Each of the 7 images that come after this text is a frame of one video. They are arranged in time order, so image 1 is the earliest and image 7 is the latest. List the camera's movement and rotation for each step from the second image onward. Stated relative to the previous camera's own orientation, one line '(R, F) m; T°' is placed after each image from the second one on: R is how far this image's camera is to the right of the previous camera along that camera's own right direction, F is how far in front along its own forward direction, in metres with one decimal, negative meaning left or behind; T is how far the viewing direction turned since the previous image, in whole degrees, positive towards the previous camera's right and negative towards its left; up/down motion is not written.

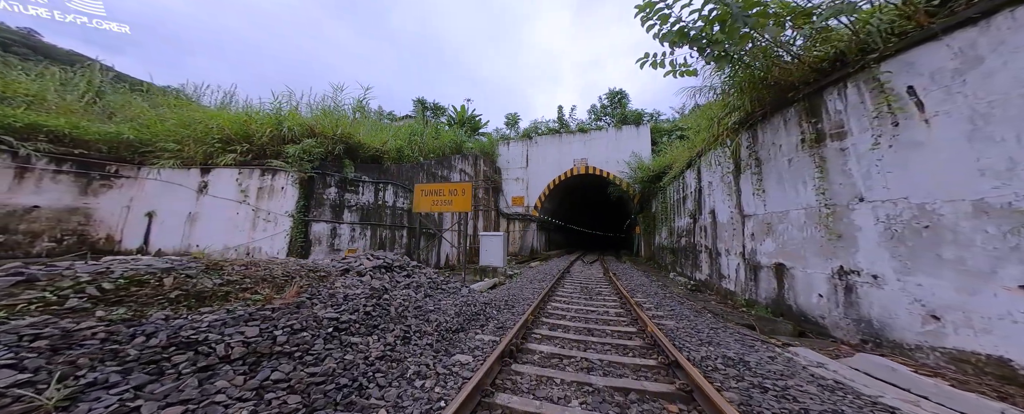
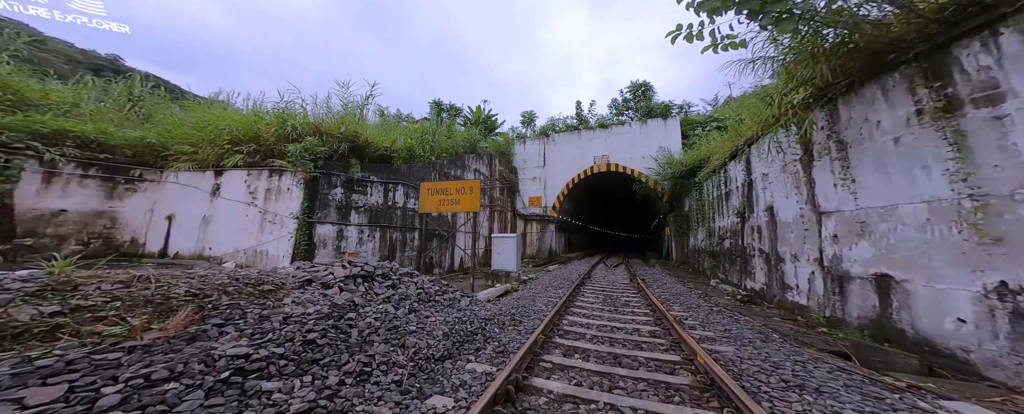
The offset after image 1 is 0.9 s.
(+0.2, +0.5) m; -4°
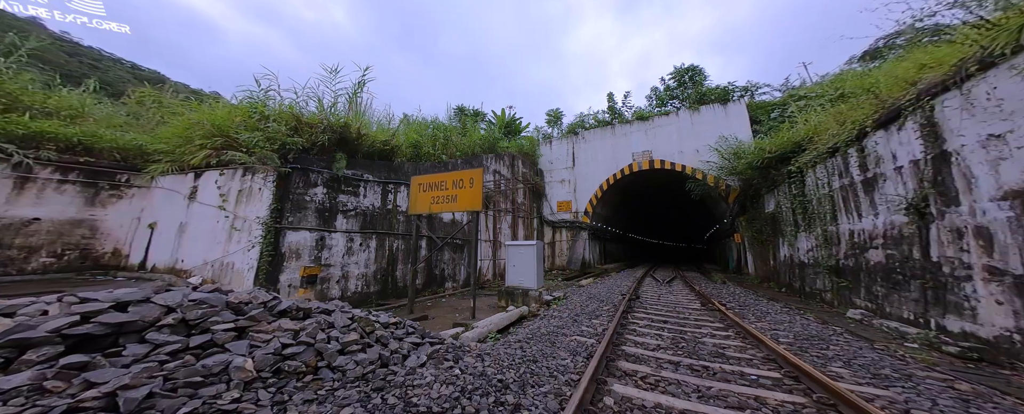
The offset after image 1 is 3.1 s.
(+0.3, +1.6) m; -7°
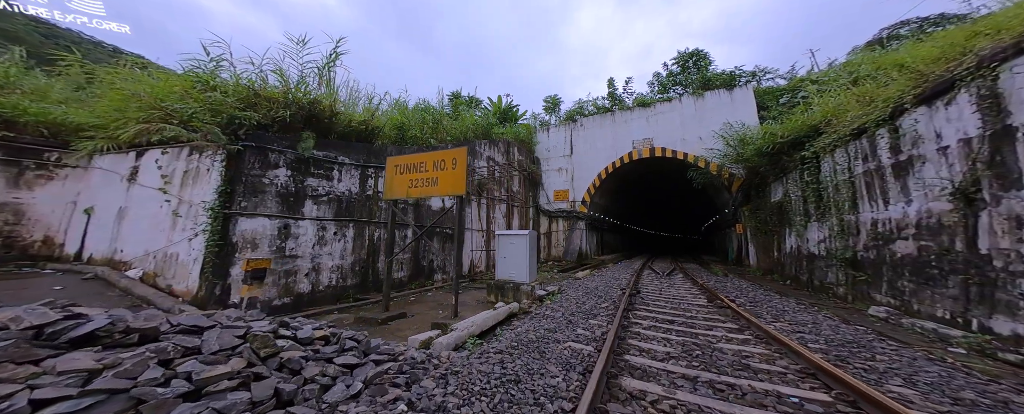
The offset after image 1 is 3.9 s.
(+0.1, +0.5) m; 0°
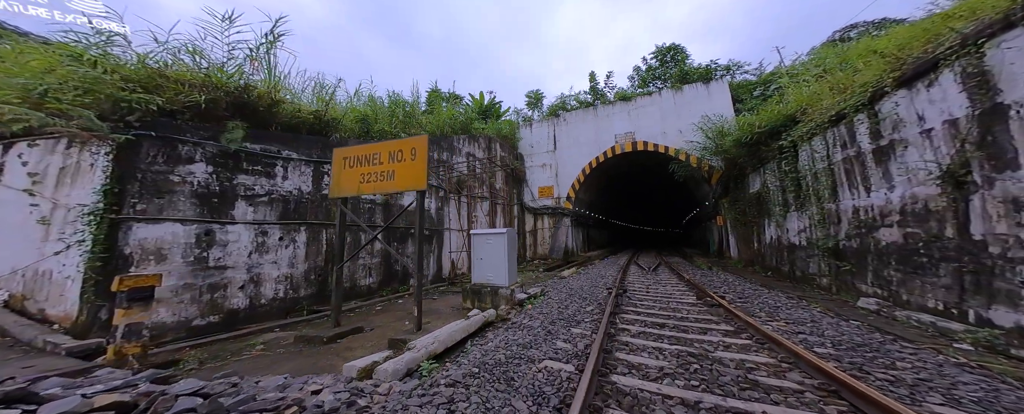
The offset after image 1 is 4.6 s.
(+0.2, +0.5) m; +3°
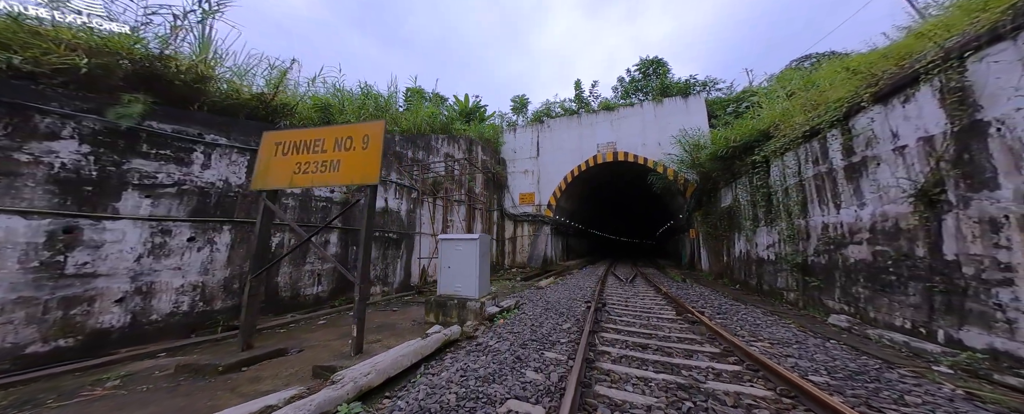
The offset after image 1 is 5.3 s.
(+0.1, +0.4) m; +5°
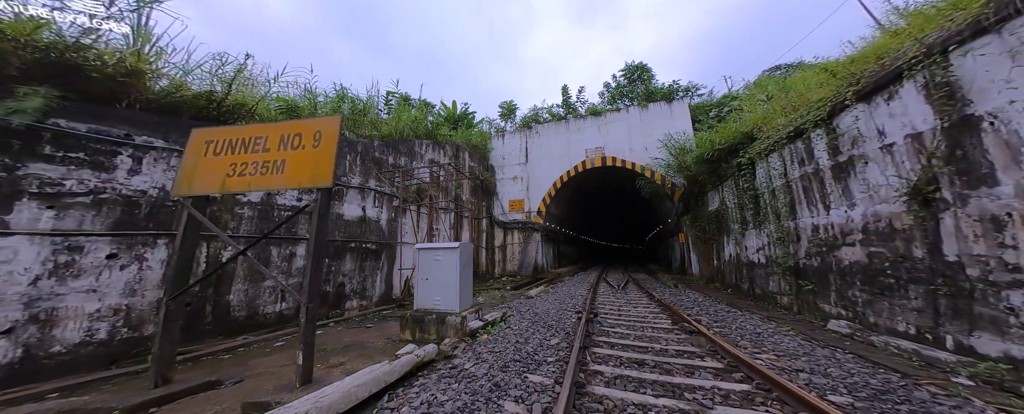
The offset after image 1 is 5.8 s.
(+0.1, +0.3) m; +2°
